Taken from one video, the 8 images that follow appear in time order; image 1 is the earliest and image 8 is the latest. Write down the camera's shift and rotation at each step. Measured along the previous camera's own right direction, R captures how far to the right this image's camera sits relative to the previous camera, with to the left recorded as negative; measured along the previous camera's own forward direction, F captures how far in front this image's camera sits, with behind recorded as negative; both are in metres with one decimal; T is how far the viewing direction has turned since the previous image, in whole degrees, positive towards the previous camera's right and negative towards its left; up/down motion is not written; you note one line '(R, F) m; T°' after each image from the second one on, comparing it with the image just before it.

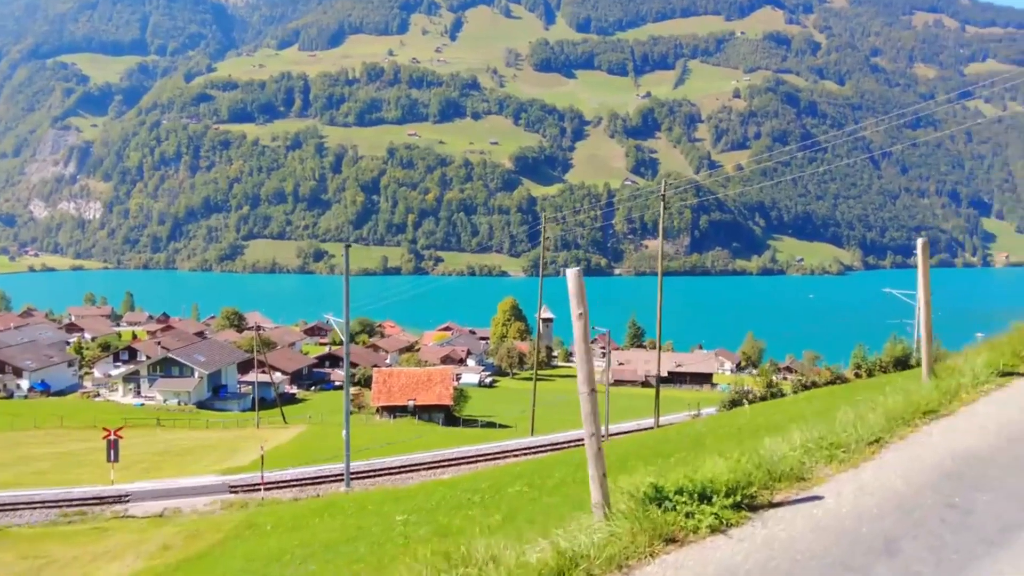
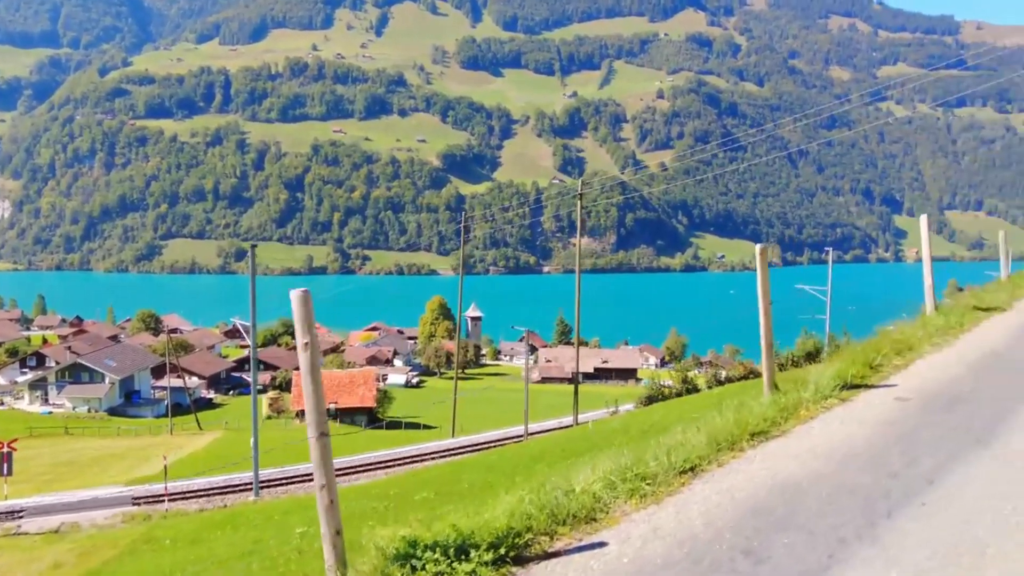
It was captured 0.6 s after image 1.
(+1.2, +0.9) m; +5°
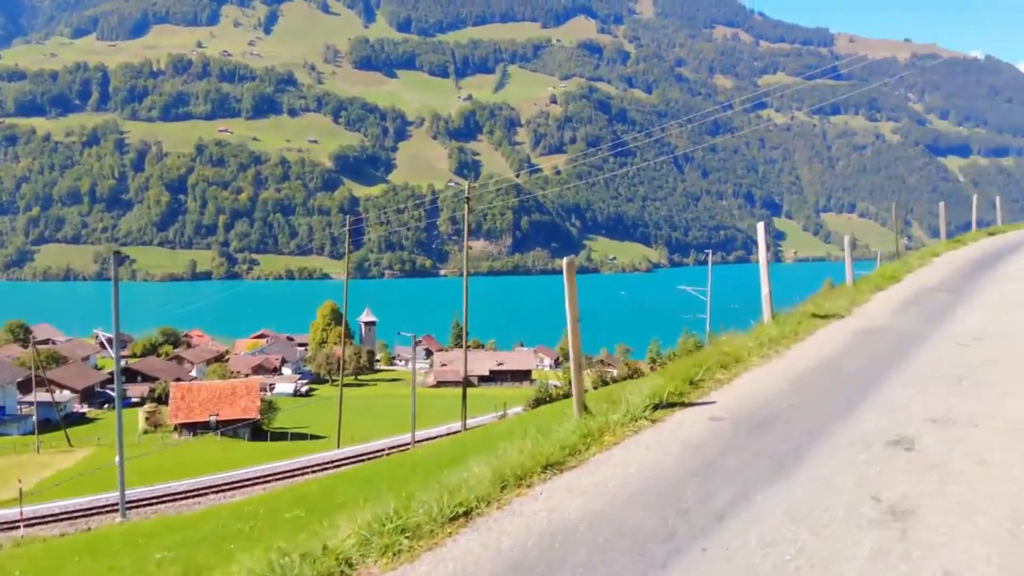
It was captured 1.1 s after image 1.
(+1.0, +0.7) m; +7°
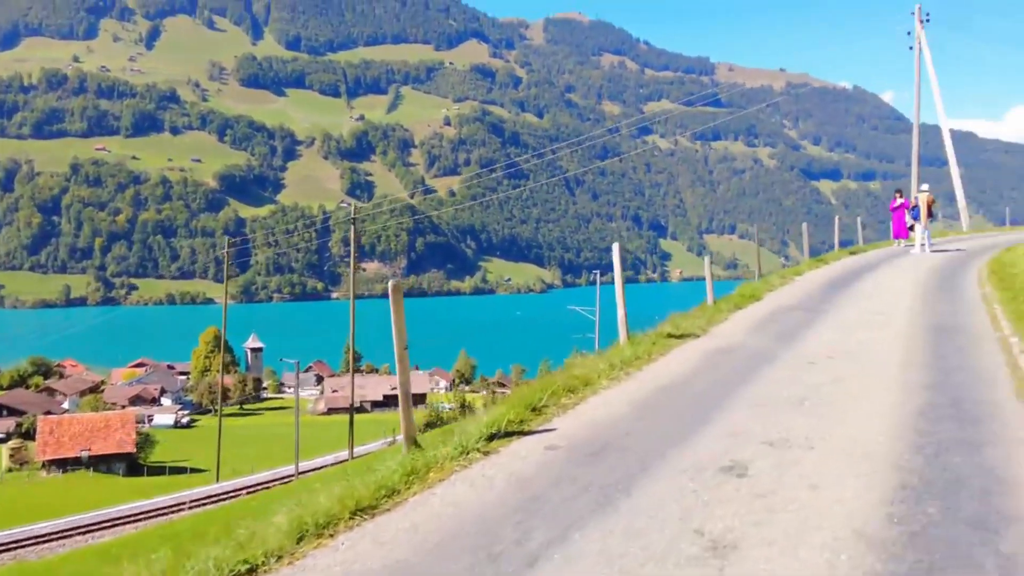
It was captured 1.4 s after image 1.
(+0.6, +0.5) m; +7°
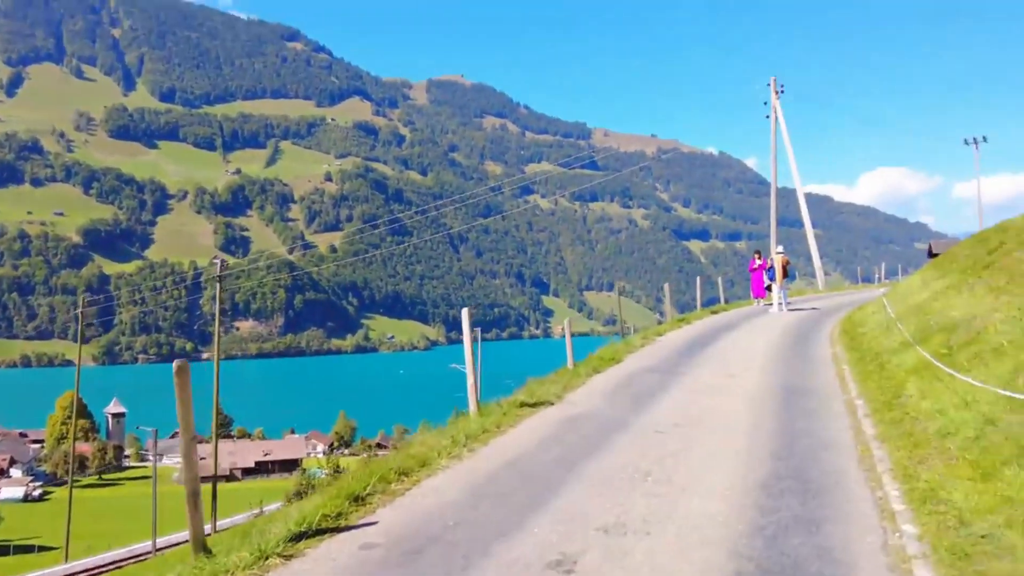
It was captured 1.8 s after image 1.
(+0.6, +0.6) m; +8°
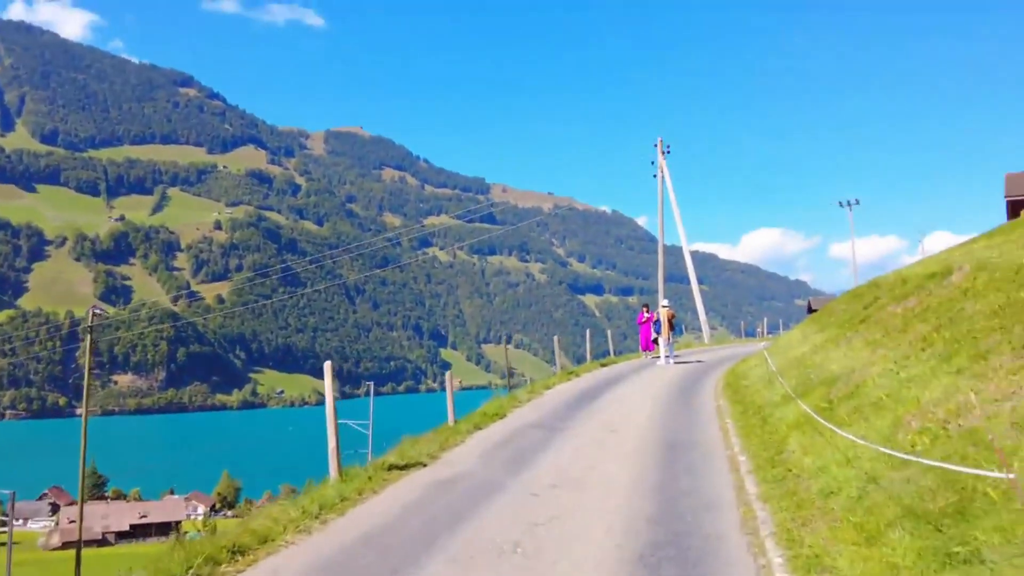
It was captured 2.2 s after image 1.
(+0.4, +0.8) m; +7°
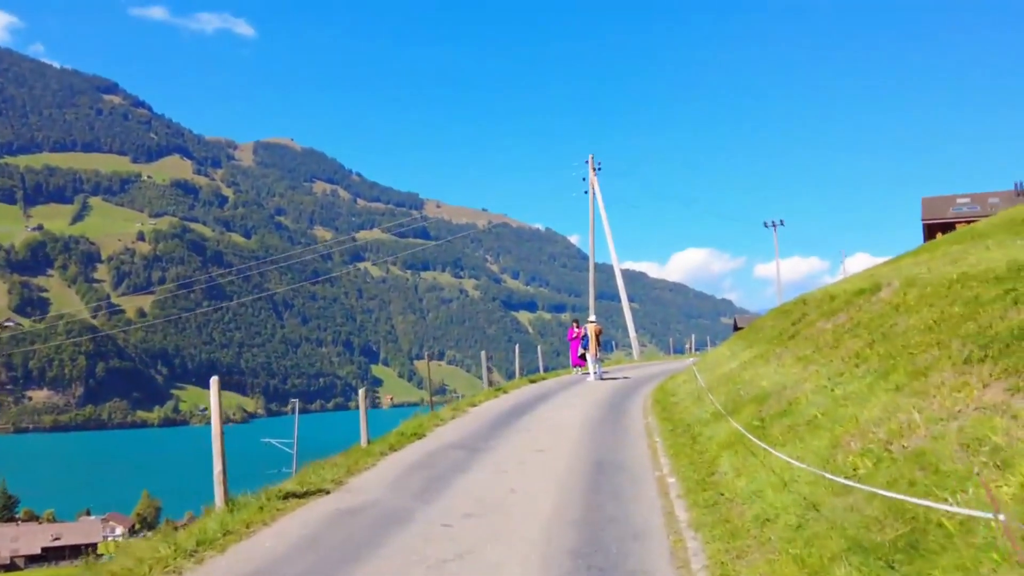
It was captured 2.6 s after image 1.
(+0.2, +0.9) m; +5°
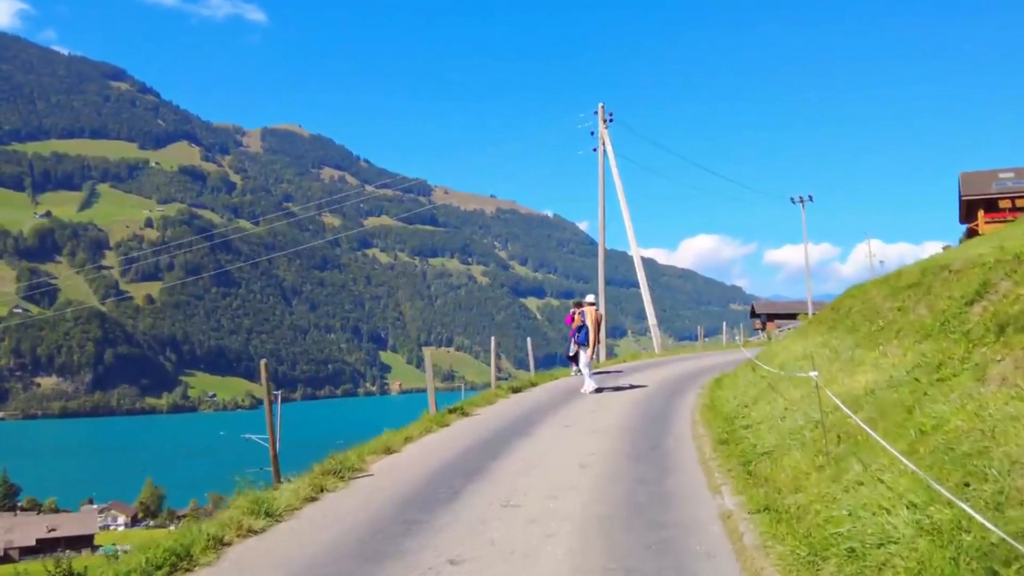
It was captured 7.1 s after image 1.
(+0.5, +9.4) m; -1°
